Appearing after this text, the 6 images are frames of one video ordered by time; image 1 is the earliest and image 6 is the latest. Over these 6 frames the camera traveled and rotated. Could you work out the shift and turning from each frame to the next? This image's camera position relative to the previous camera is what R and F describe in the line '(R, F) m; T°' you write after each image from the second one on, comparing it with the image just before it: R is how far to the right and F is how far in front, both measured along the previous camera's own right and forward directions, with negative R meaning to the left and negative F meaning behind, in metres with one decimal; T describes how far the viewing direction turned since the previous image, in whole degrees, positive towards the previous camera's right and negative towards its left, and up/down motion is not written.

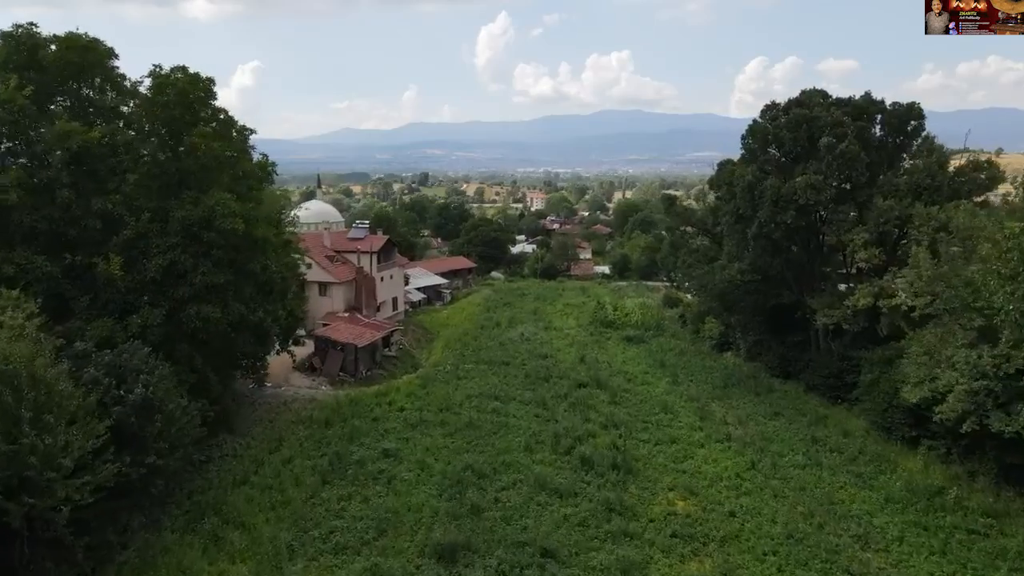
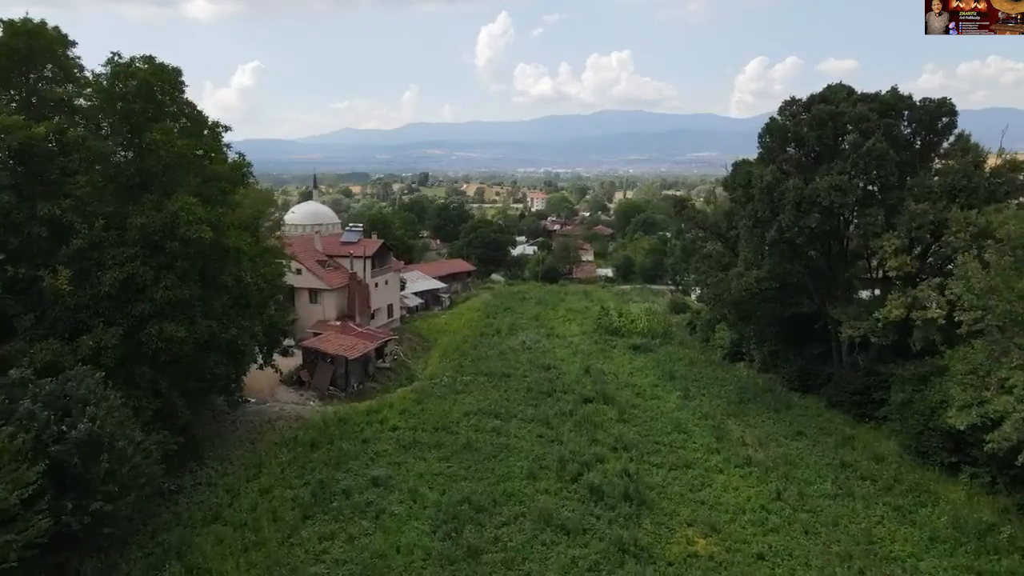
(0.0, +1.5) m; 0°
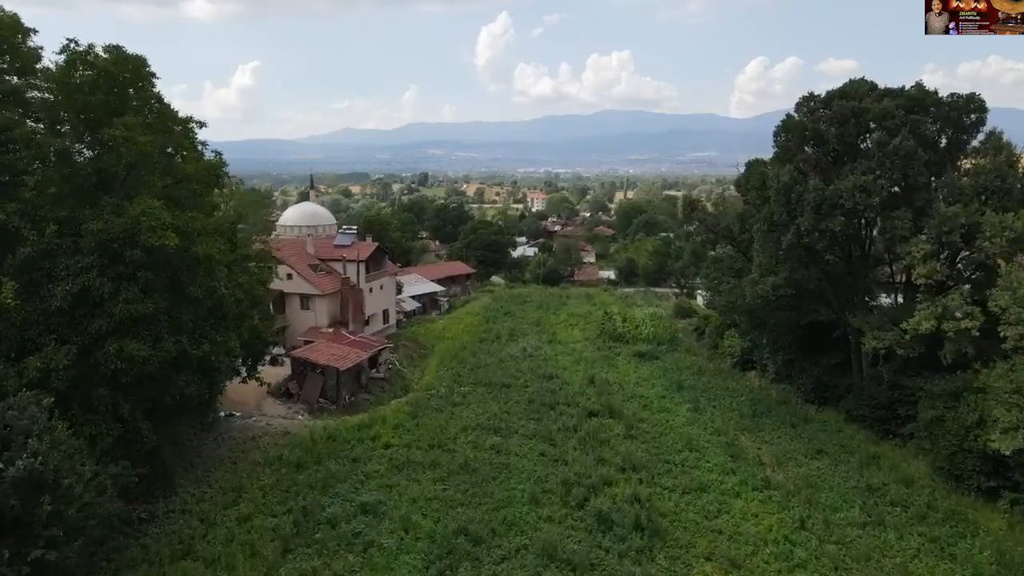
(0.0, +1.2) m; 0°
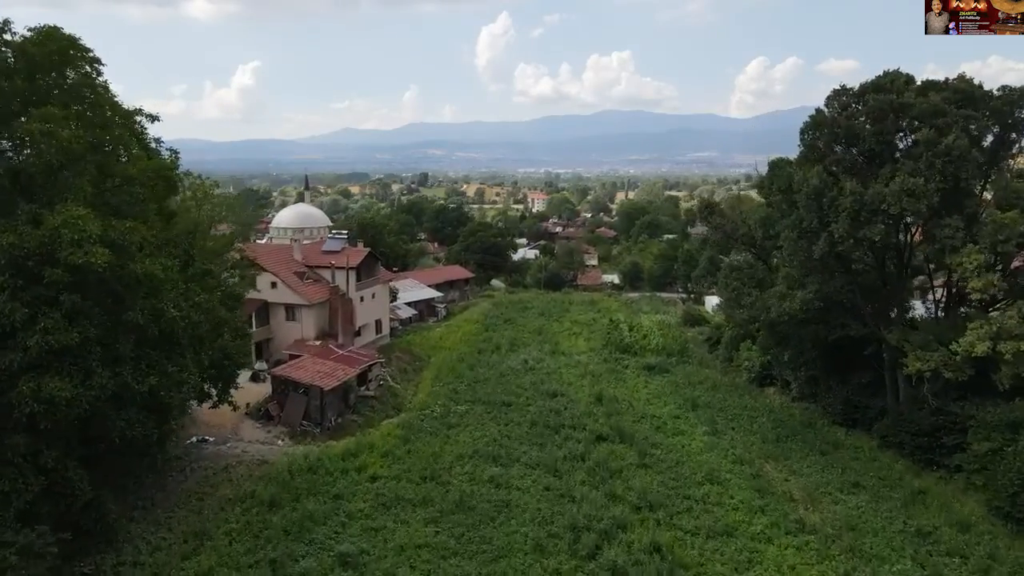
(0.0, +1.8) m; 0°
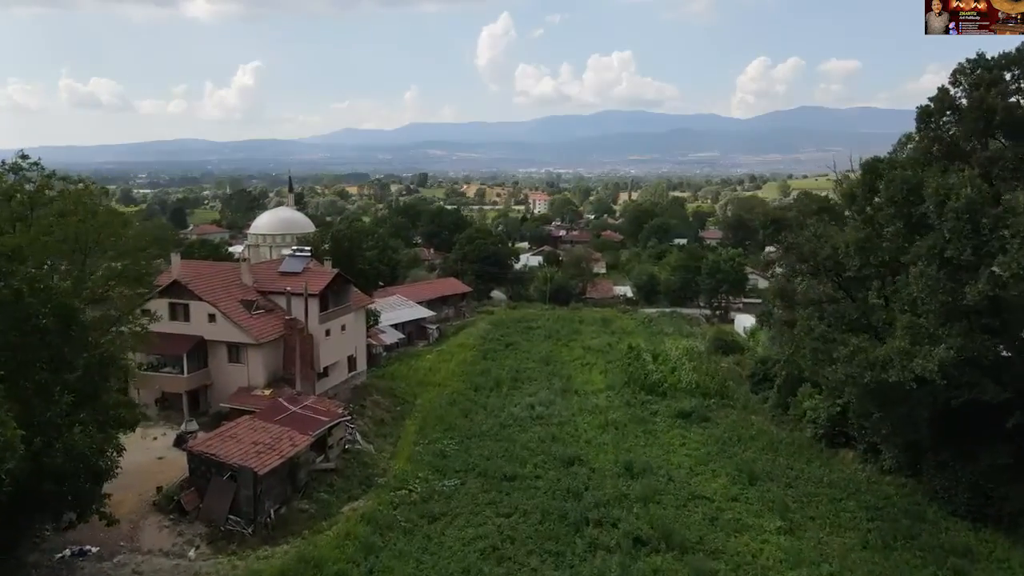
(-0.1, +5.3) m; 0°
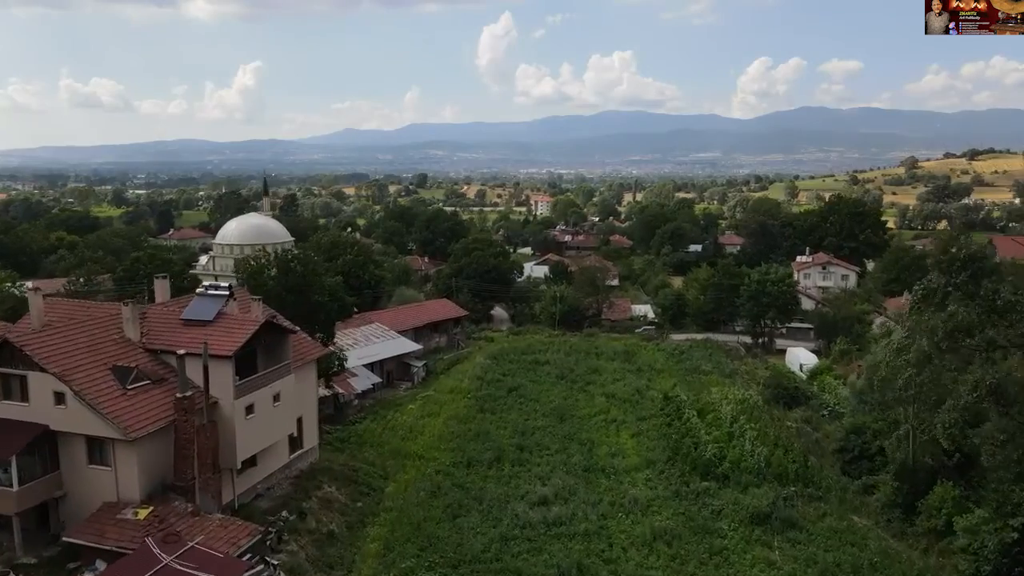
(-0.1, +6.6) m; 0°
